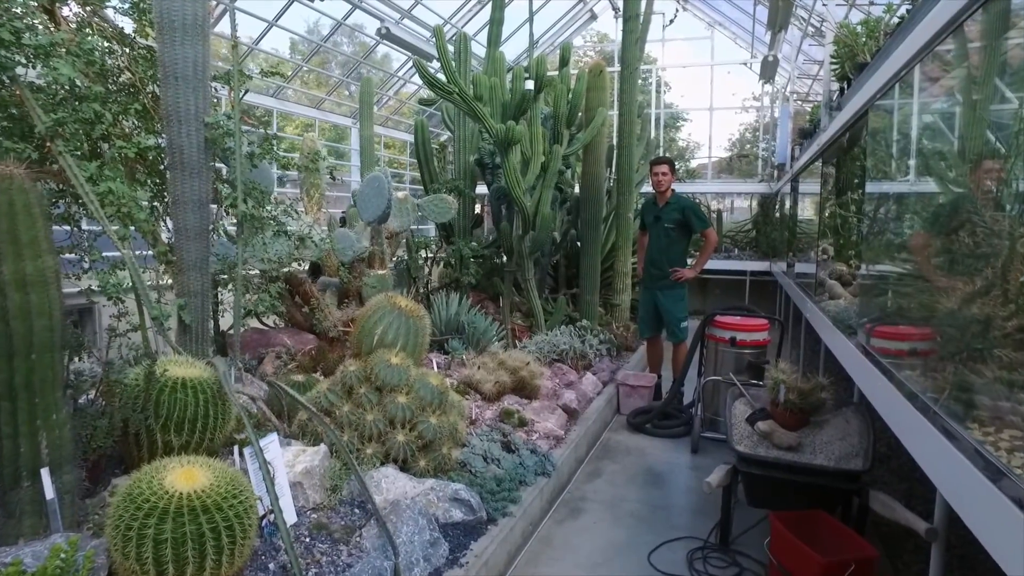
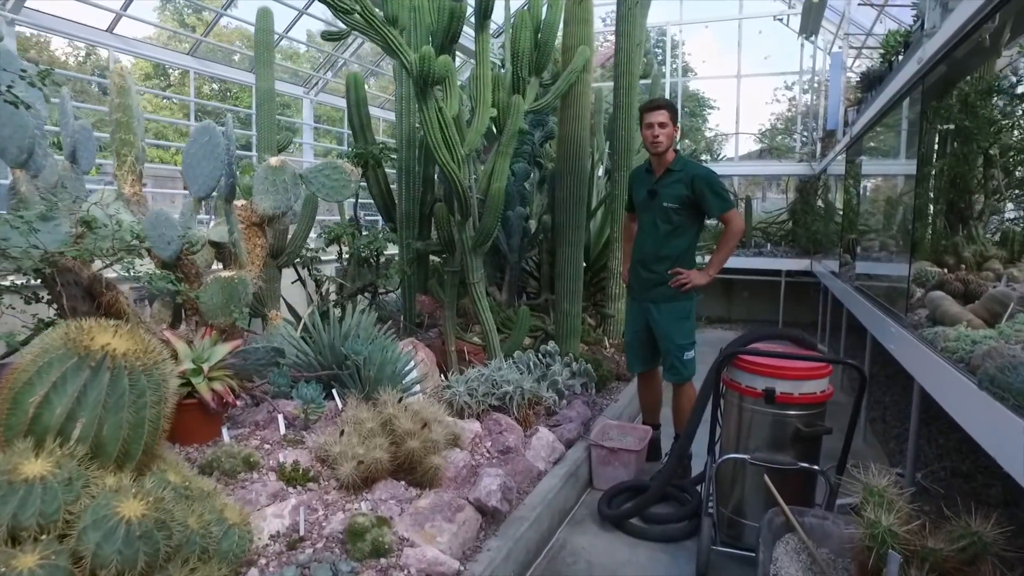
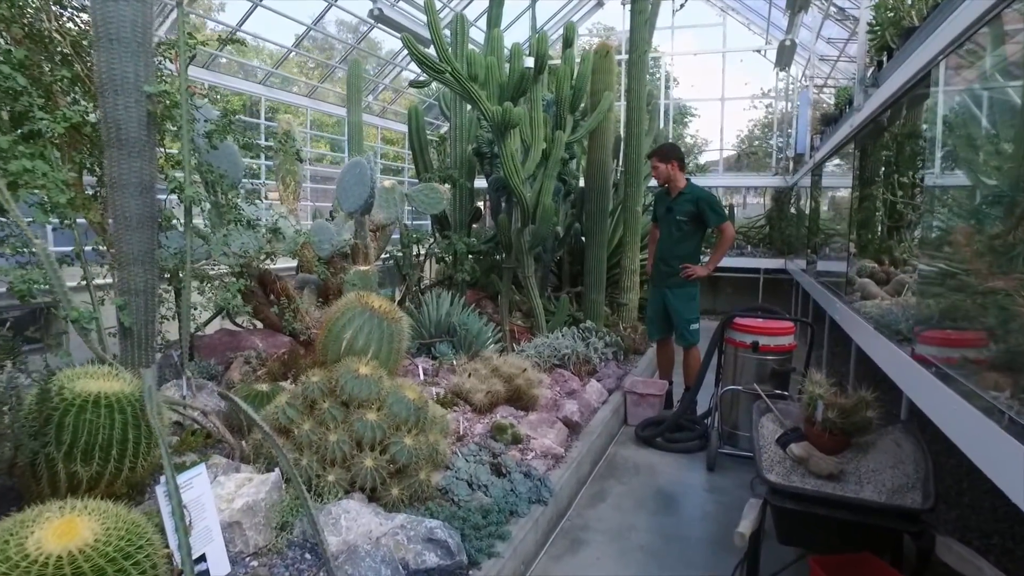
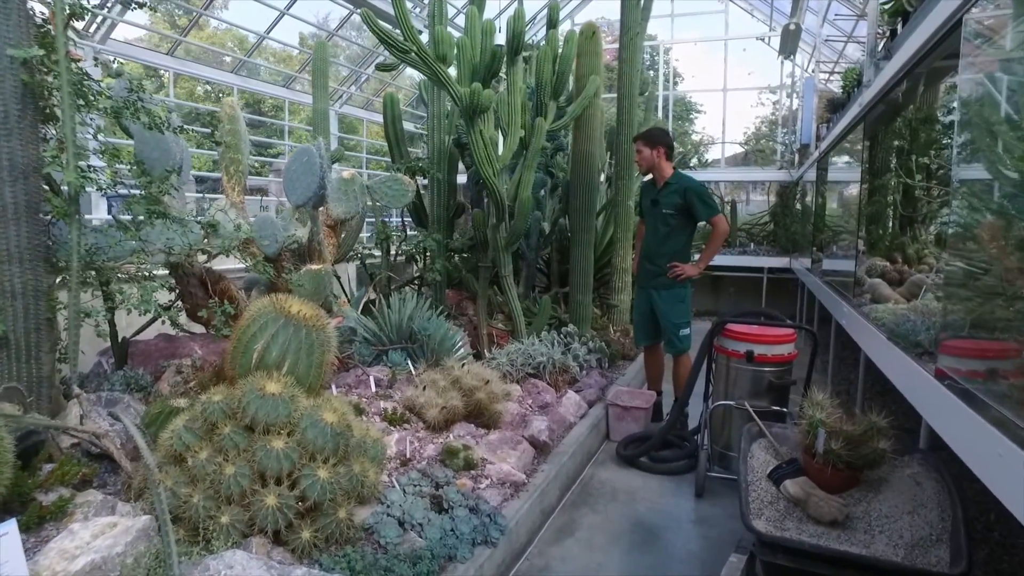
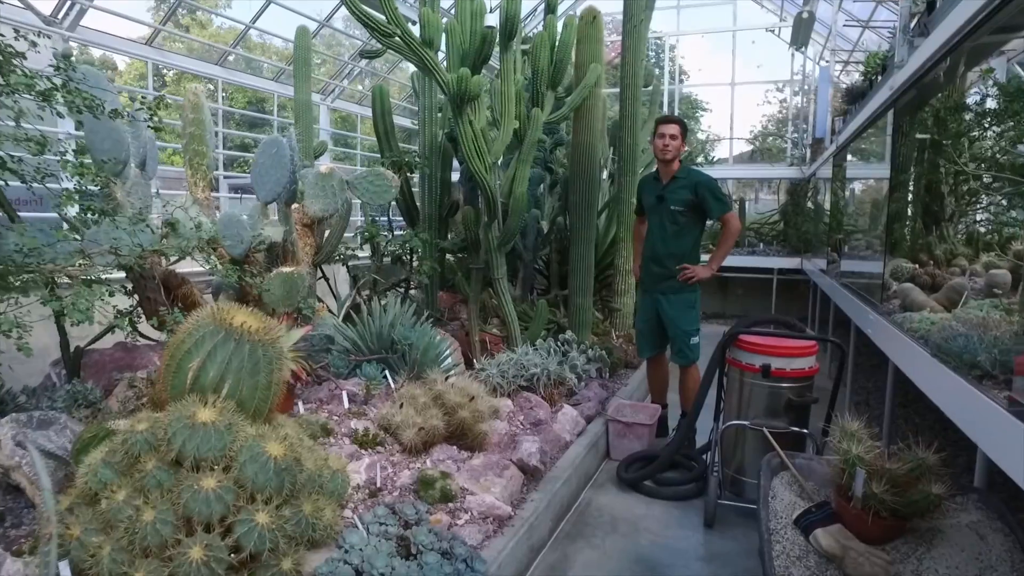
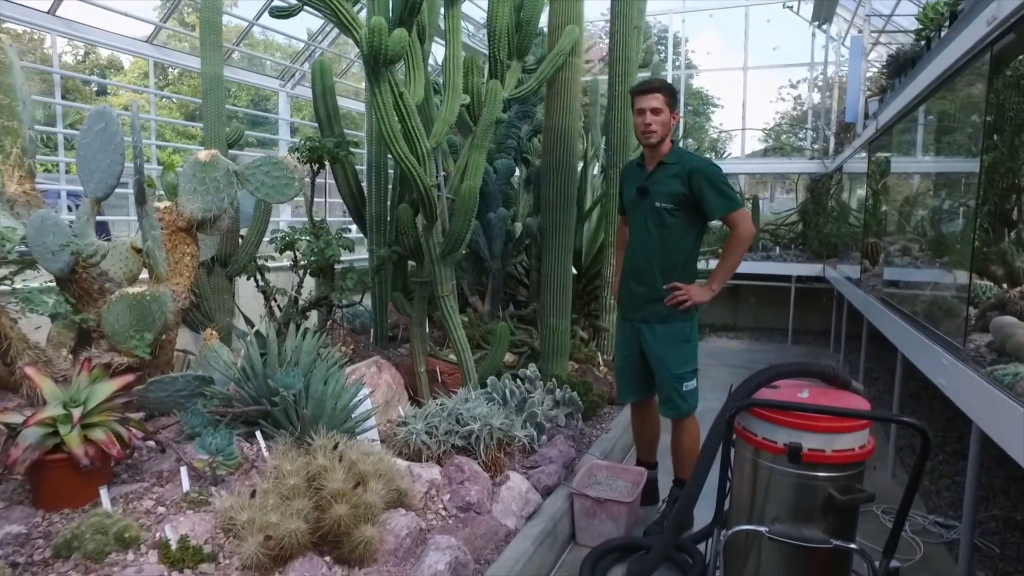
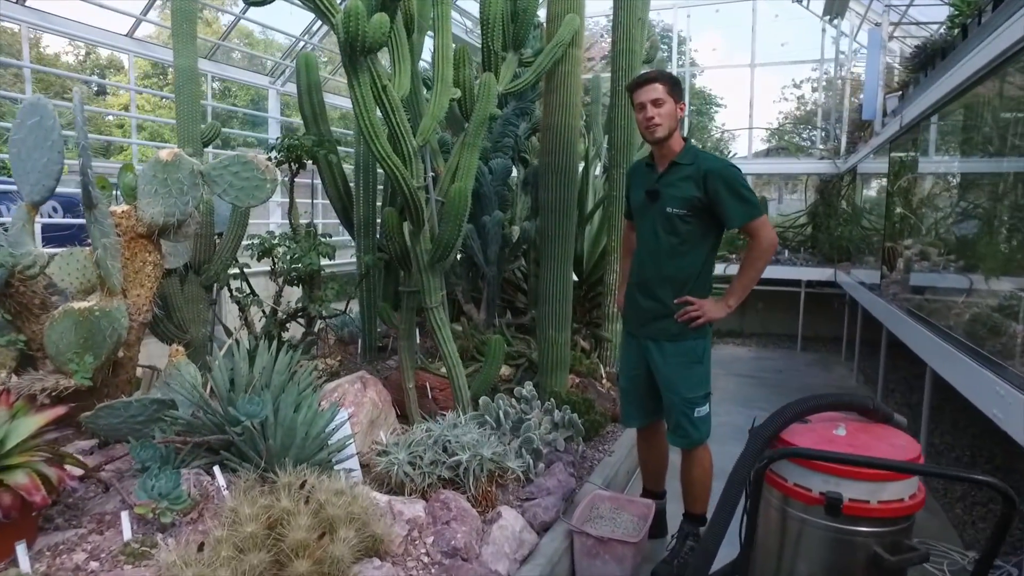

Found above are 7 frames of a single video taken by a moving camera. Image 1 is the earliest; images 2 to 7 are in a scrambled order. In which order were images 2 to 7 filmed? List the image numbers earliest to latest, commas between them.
3, 4, 5, 2, 6, 7
